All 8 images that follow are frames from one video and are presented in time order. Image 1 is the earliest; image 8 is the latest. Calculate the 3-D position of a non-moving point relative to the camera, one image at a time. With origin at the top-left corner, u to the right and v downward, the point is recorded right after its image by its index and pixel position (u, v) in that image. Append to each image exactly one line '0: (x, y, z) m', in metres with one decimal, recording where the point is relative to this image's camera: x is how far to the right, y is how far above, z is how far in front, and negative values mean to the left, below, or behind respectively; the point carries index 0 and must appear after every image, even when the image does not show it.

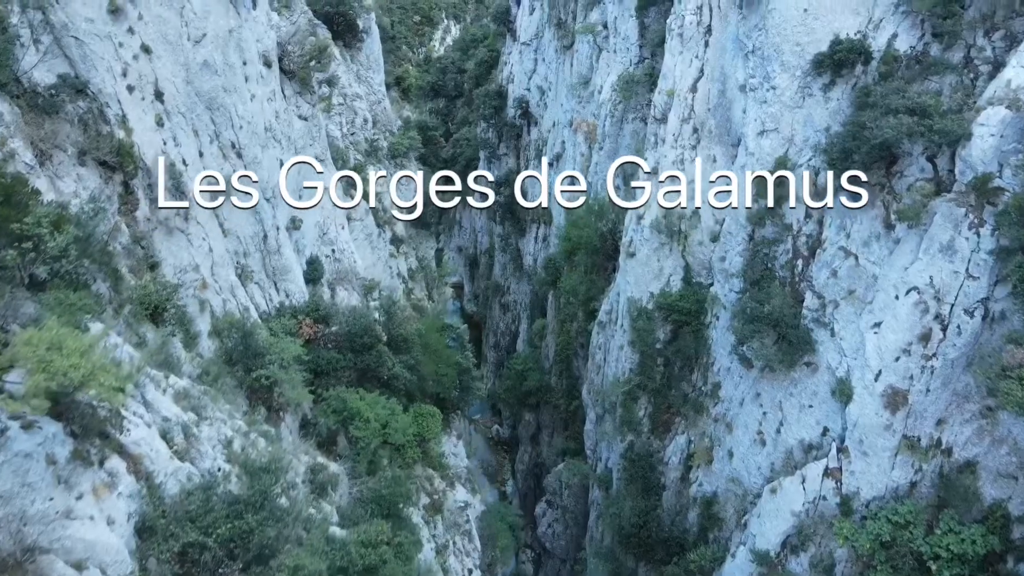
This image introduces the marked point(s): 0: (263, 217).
0: (-4.4, +1.3, +12.3) m
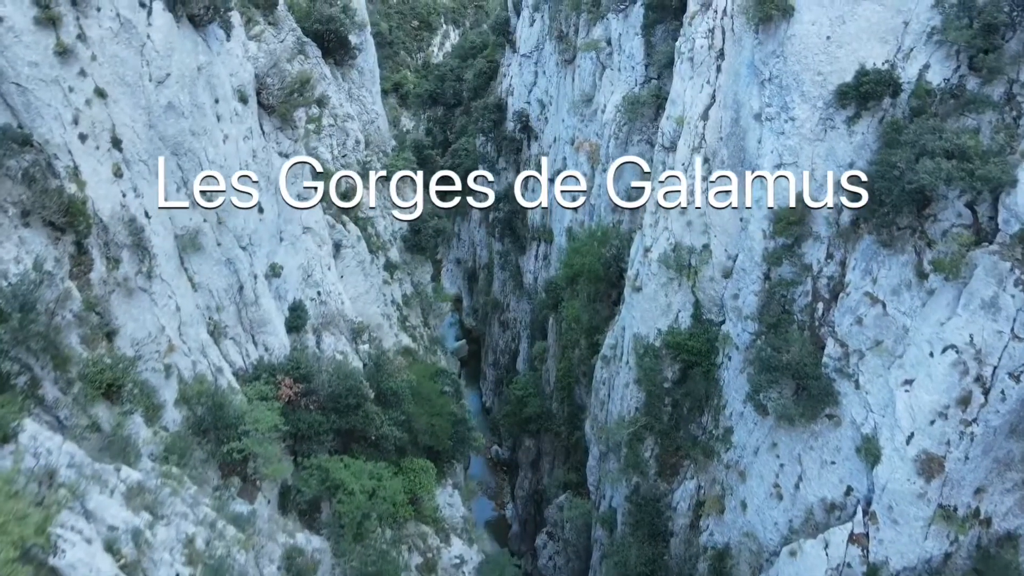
0: (-4.4, +0.4, +11.2) m
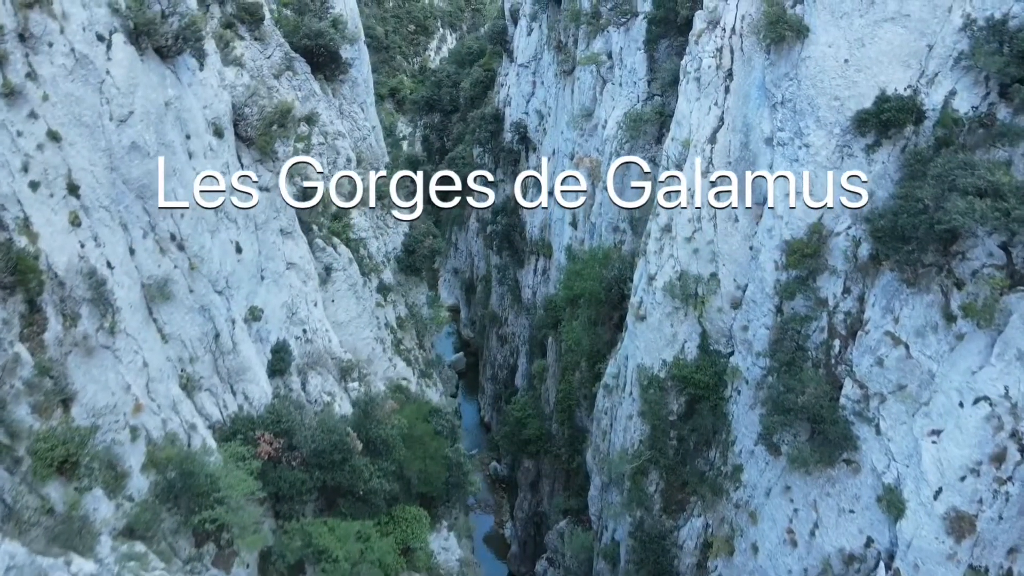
0: (-4.5, -0.4, +10.4) m
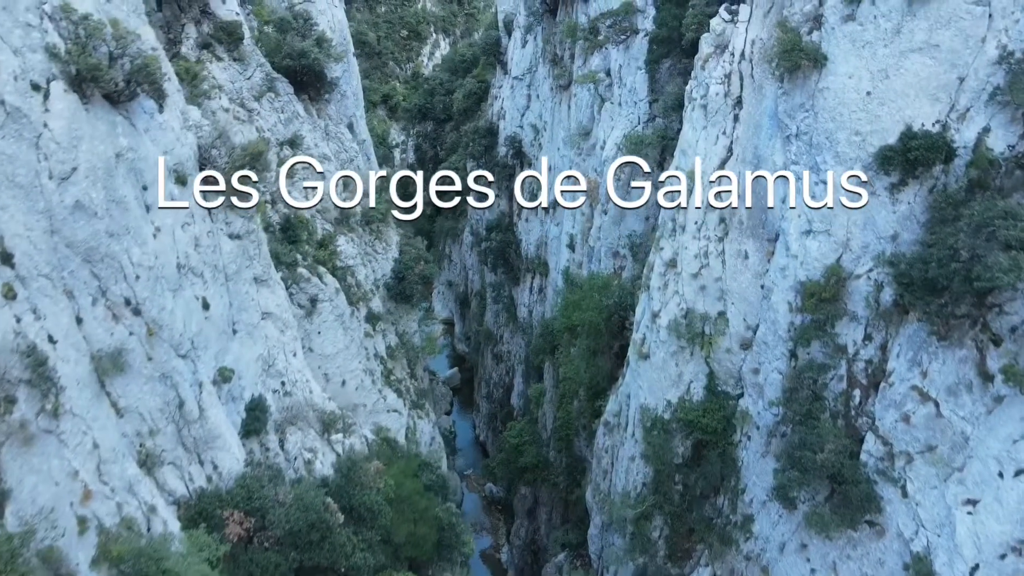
0: (-4.5, -1.2, +9.4) m
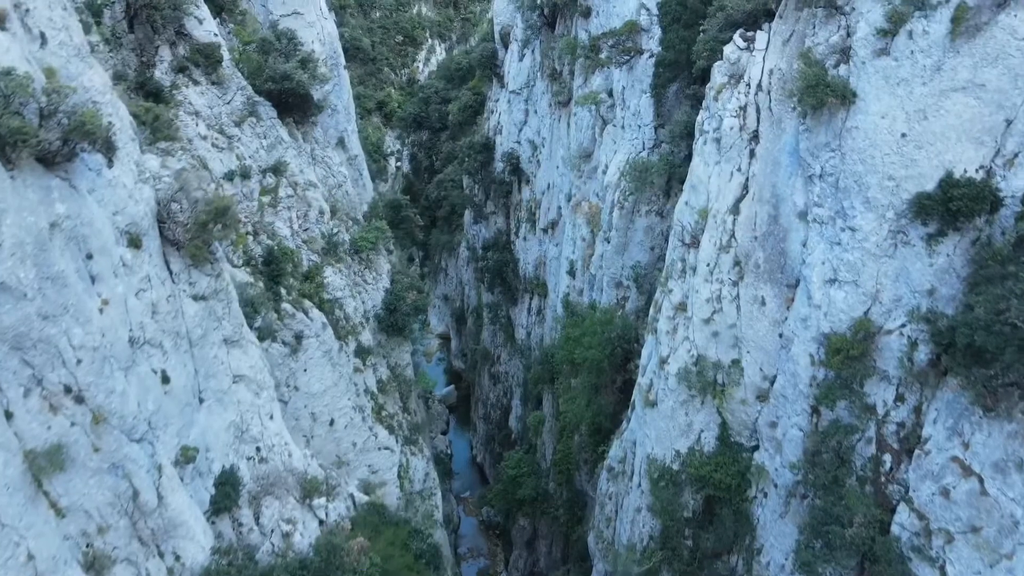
0: (-4.6, -2.1, +8.3) m
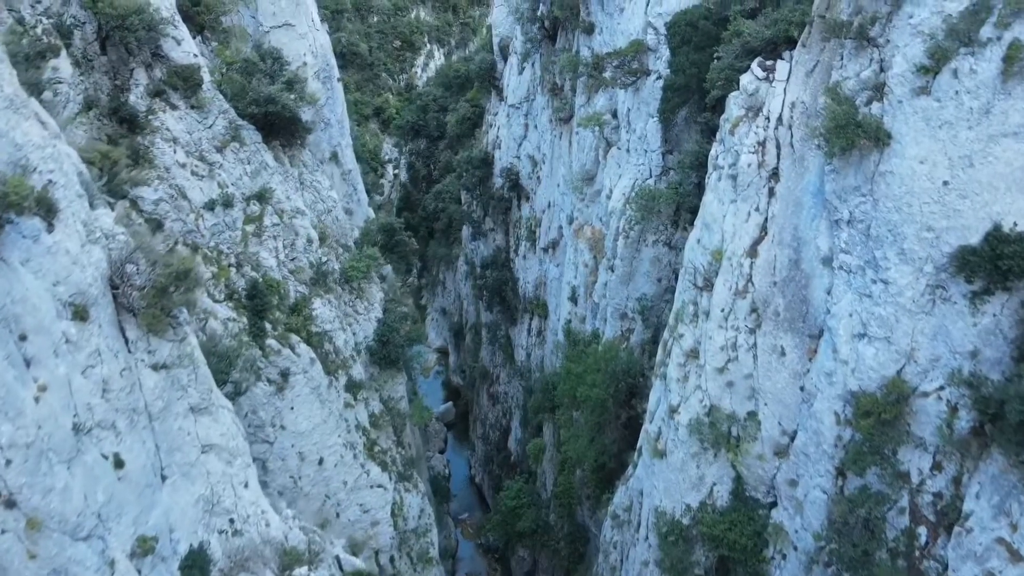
0: (-4.6, -2.9, +7.3) m
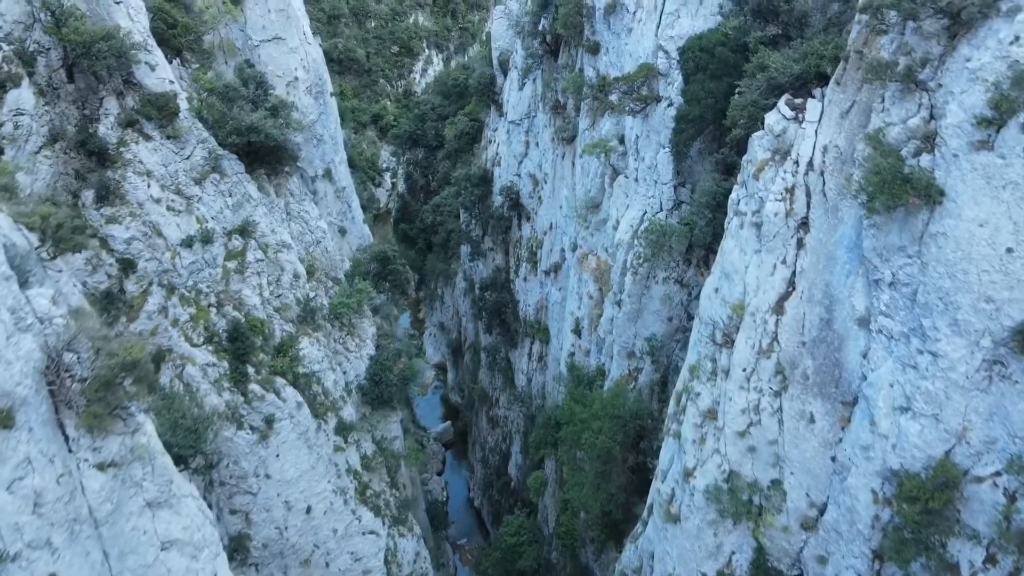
0: (-4.6, -3.9, +6.2) m
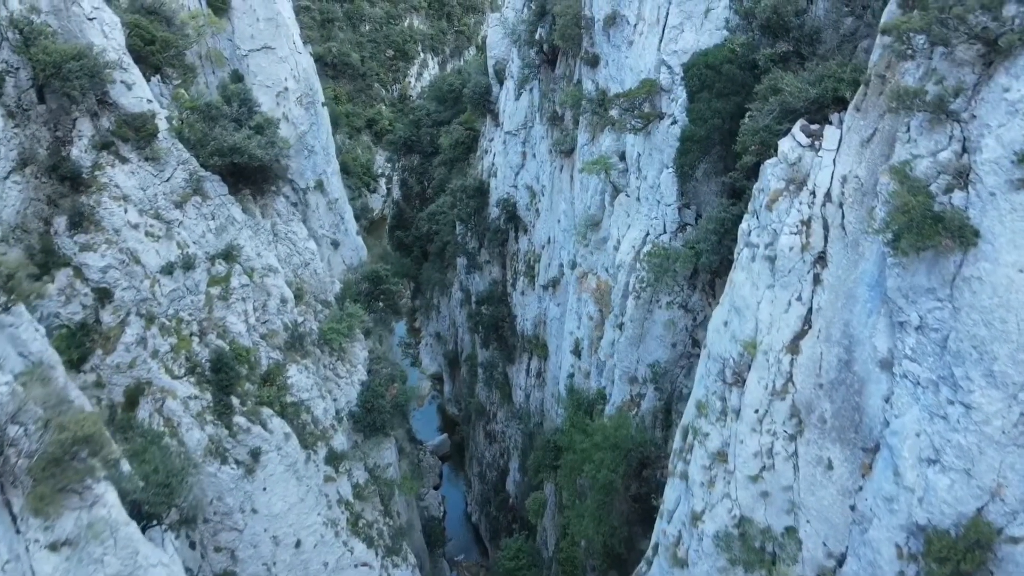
0: (-4.6, -4.4, +5.5) m
